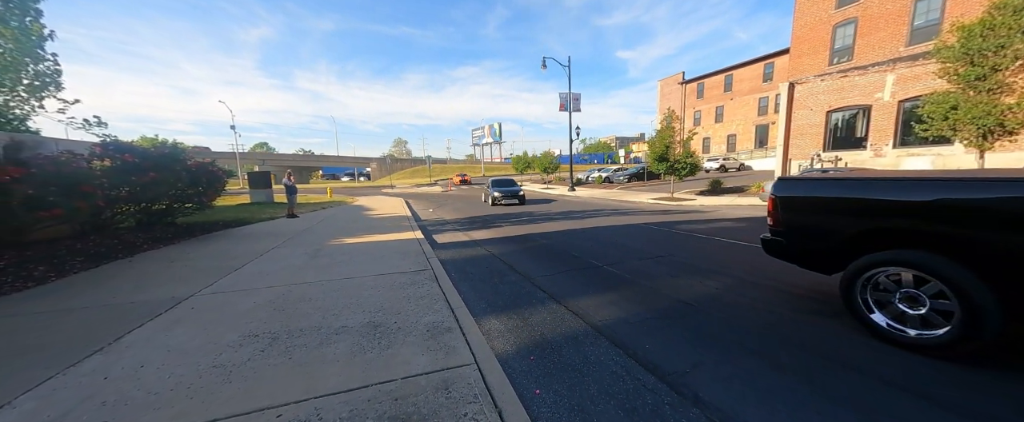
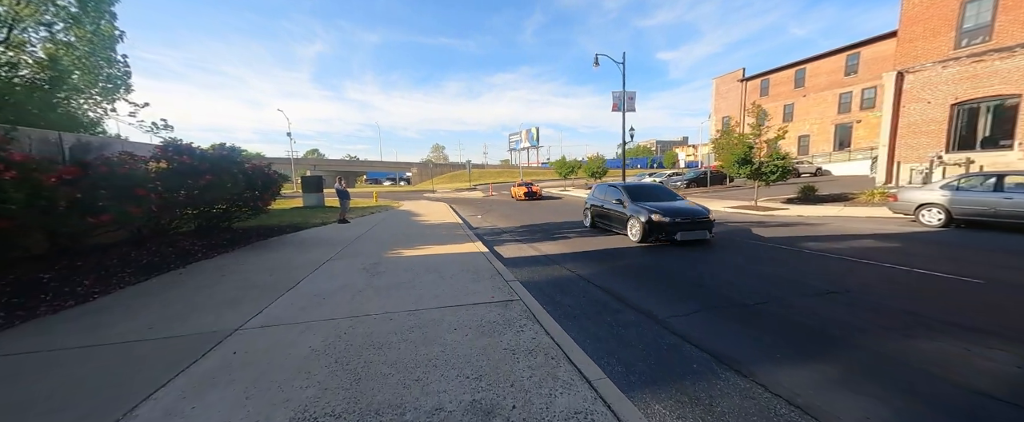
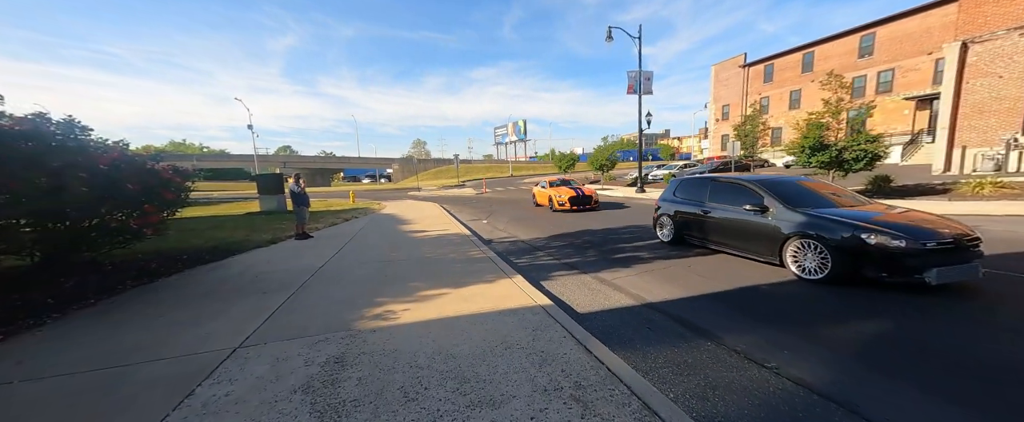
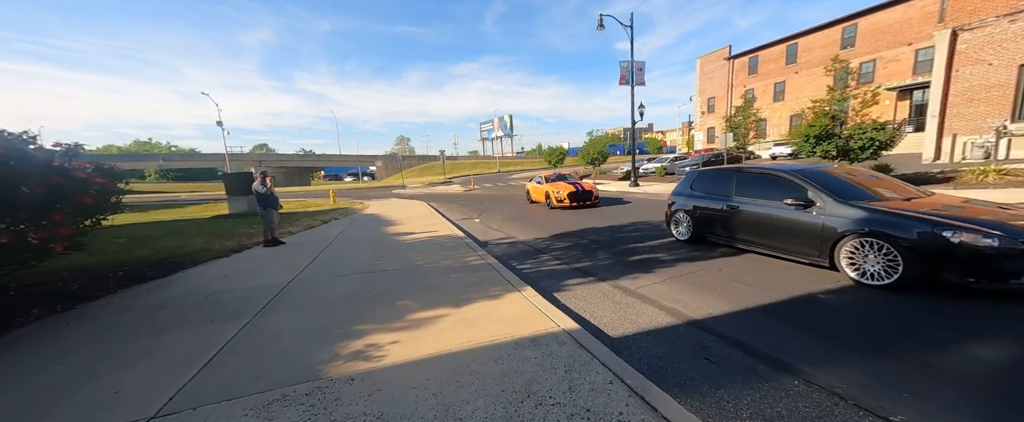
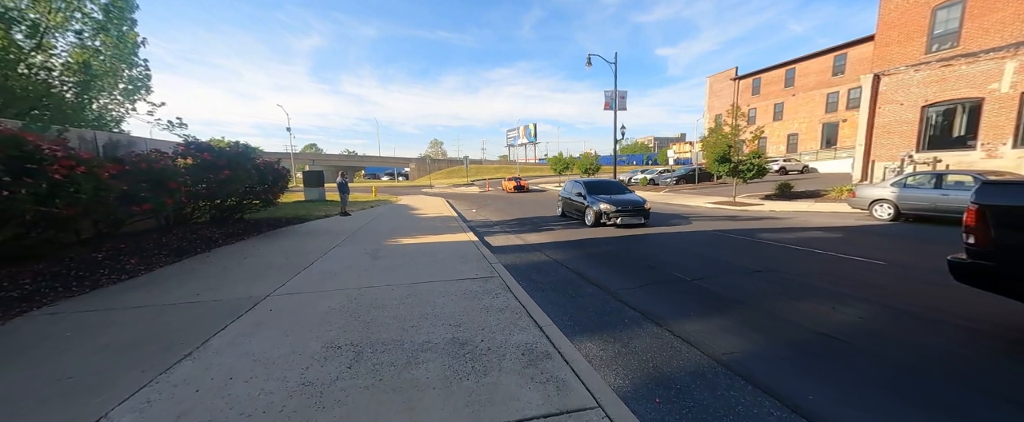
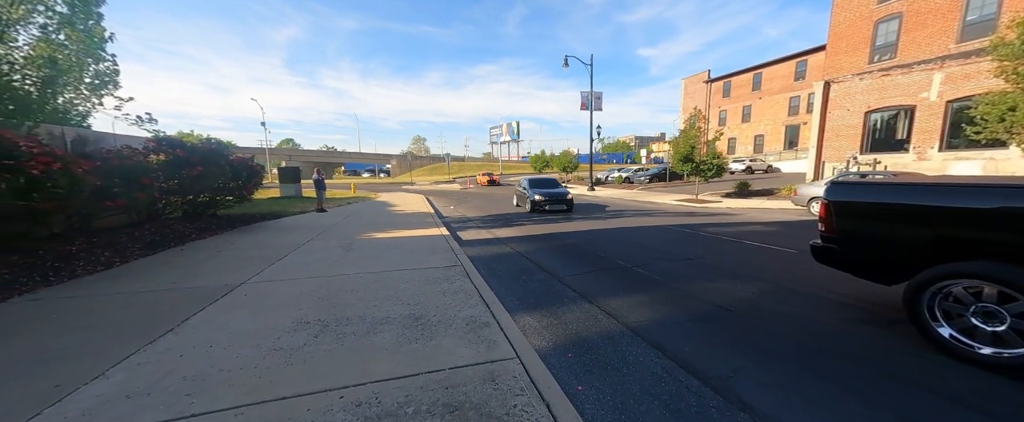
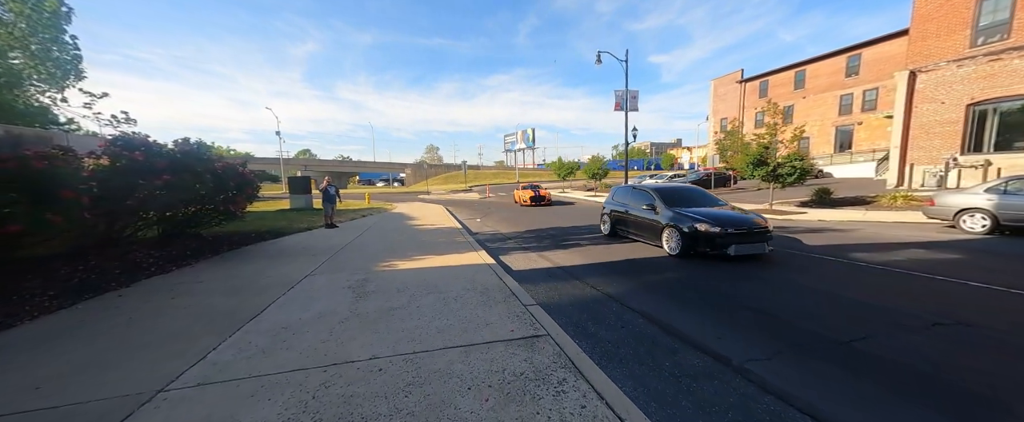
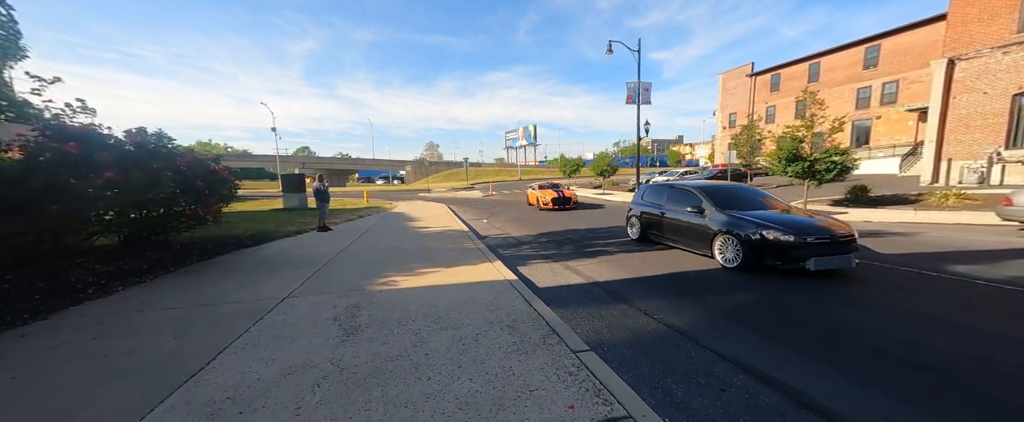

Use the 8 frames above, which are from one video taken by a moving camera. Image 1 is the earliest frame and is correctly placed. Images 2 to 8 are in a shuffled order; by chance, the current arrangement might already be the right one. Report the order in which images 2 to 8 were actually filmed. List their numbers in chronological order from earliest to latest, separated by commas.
6, 5, 2, 7, 8, 3, 4
